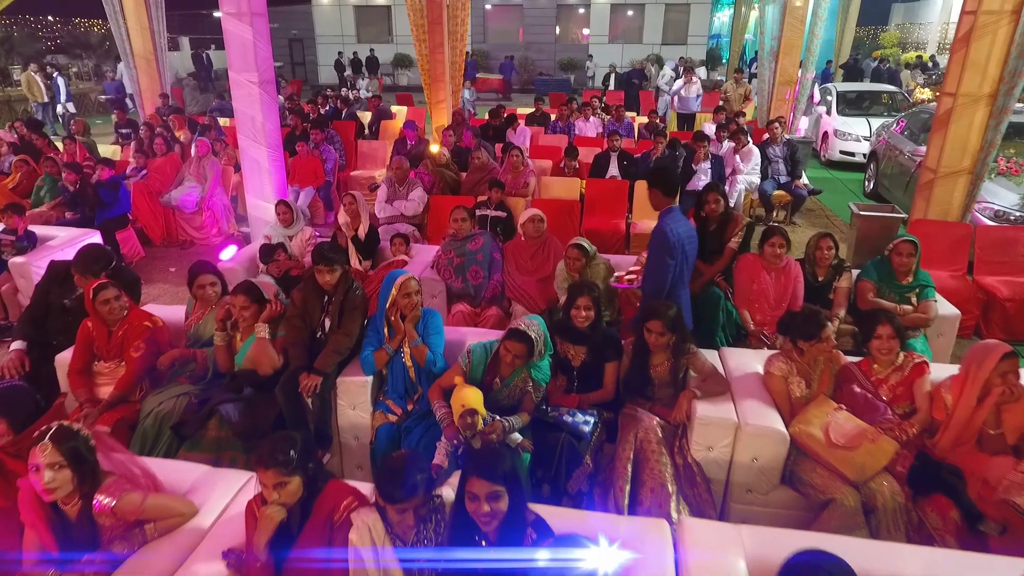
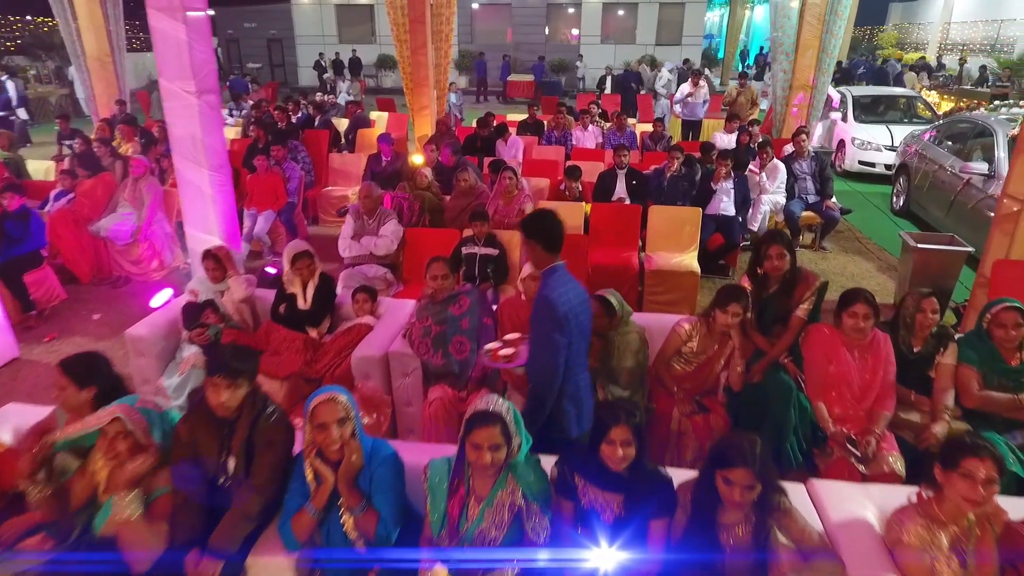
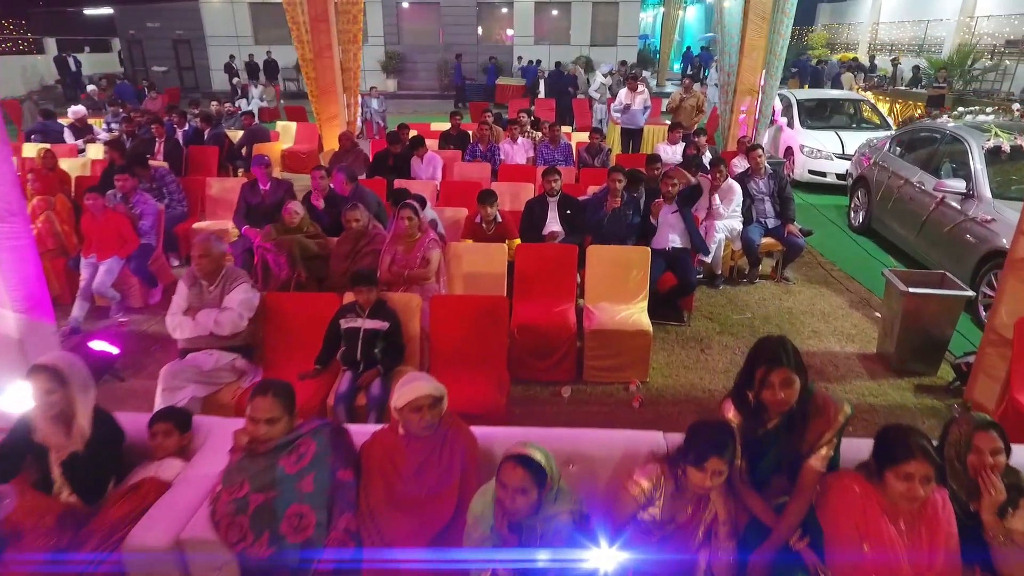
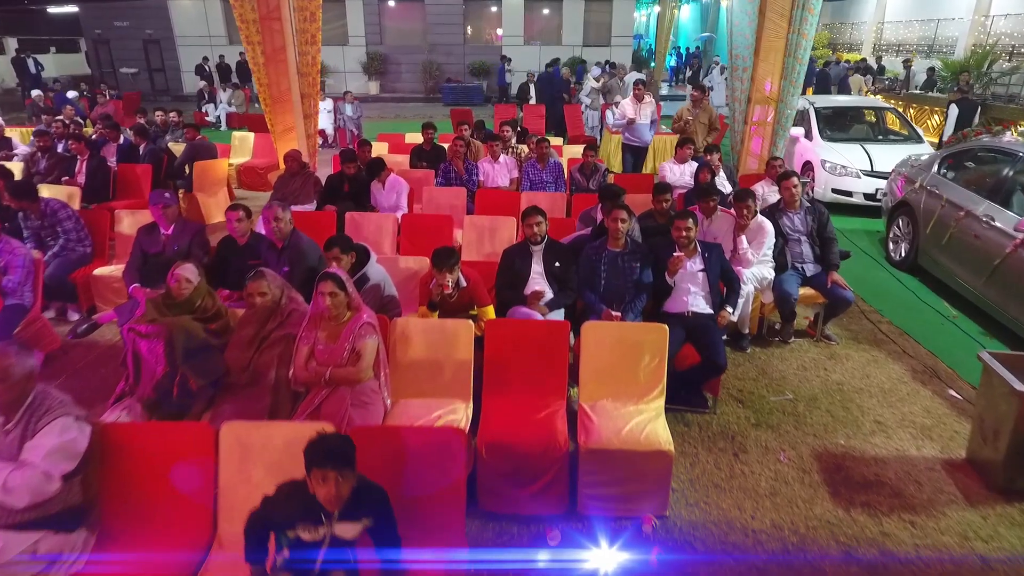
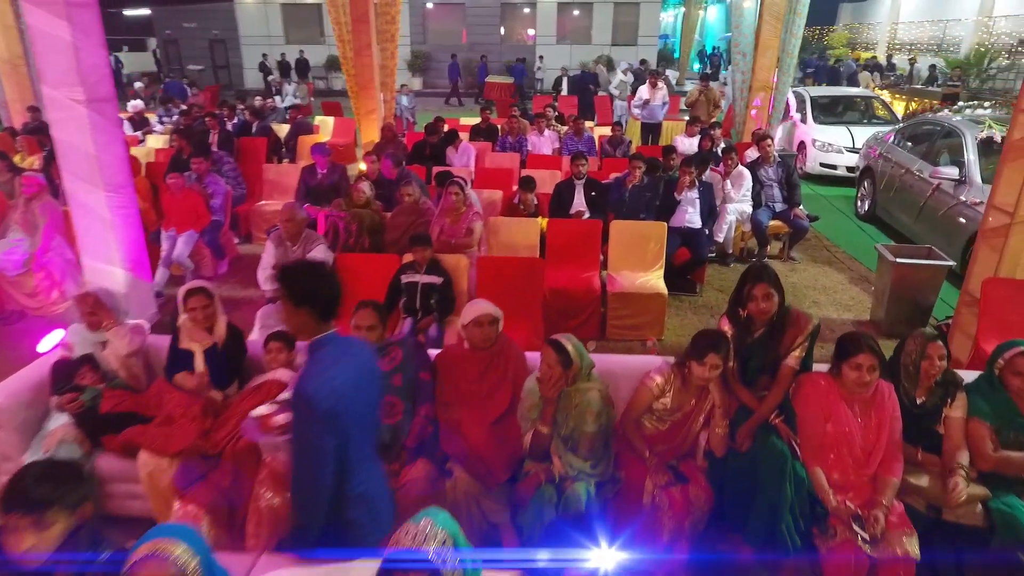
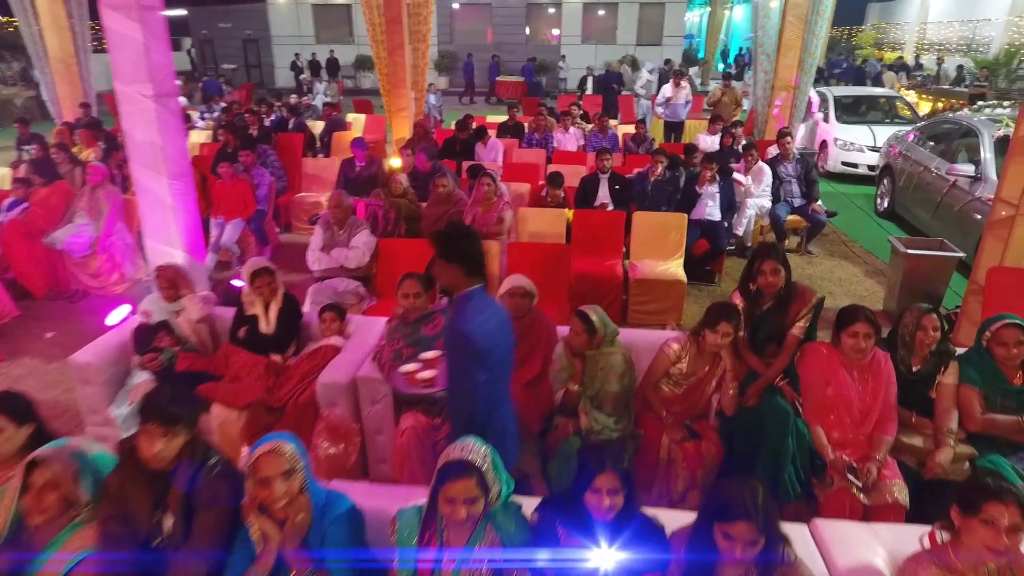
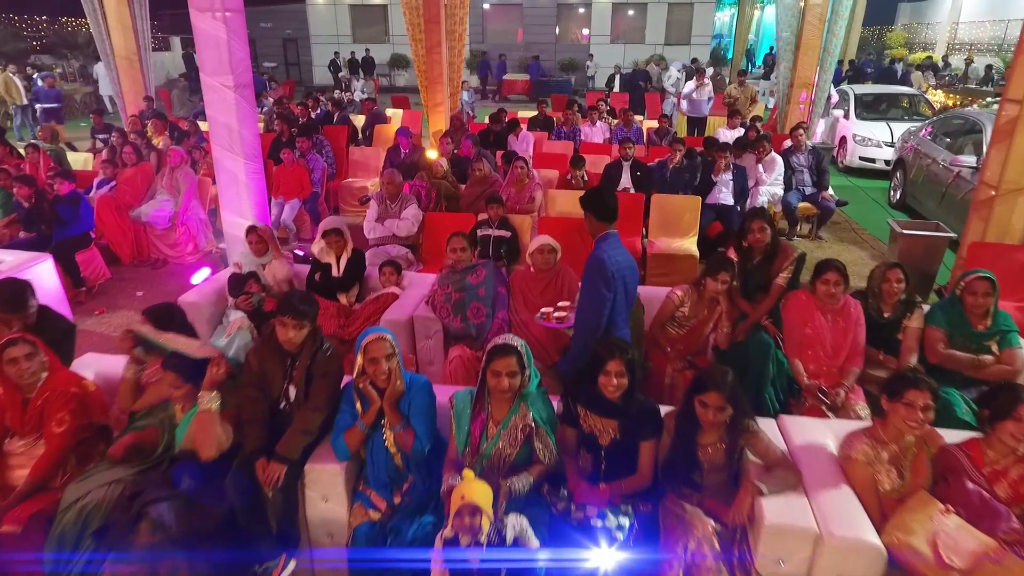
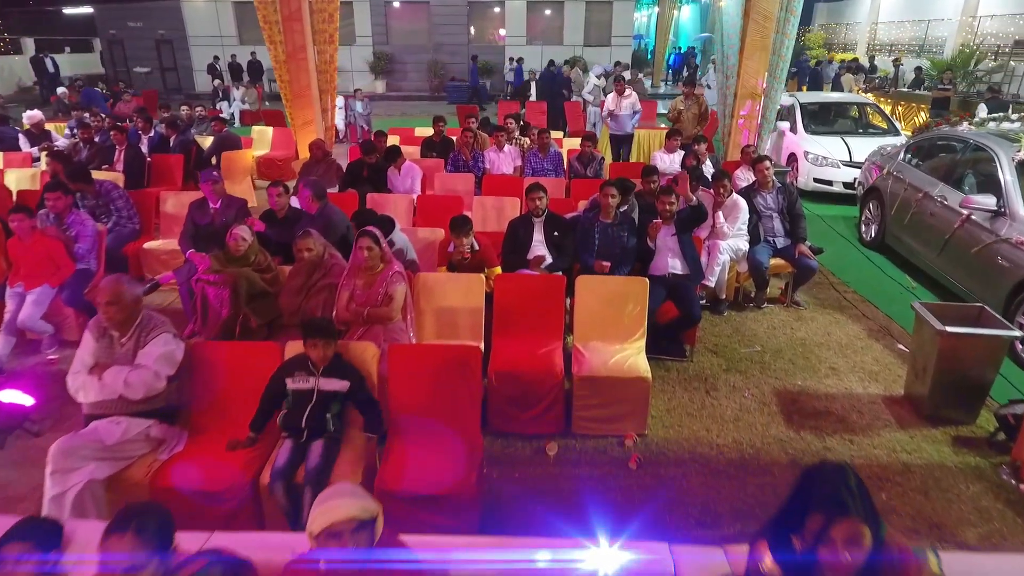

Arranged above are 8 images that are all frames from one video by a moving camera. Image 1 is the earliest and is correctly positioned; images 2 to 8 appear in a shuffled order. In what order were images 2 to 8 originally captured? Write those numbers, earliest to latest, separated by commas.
7, 2, 6, 5, 3, 8, 4
